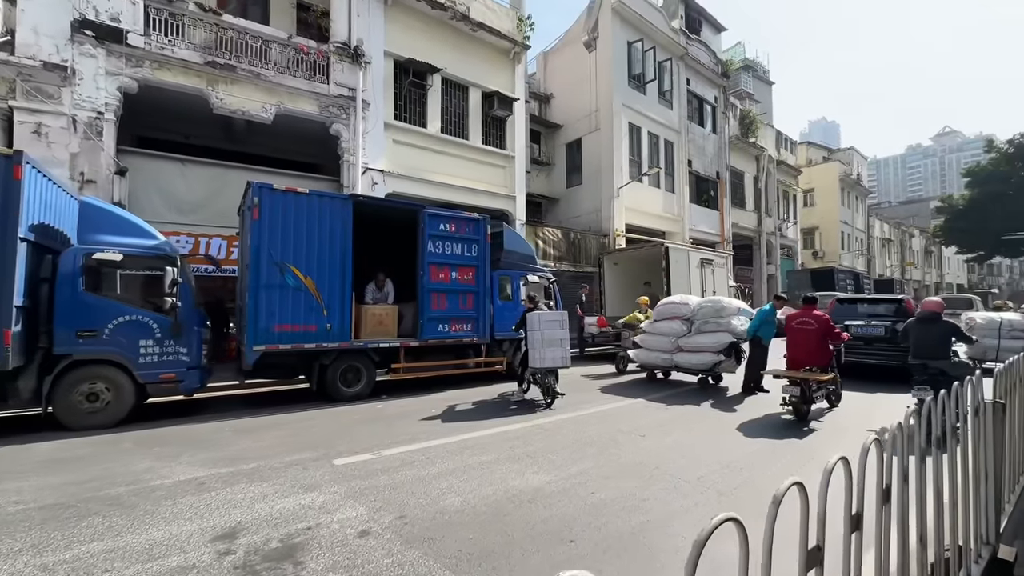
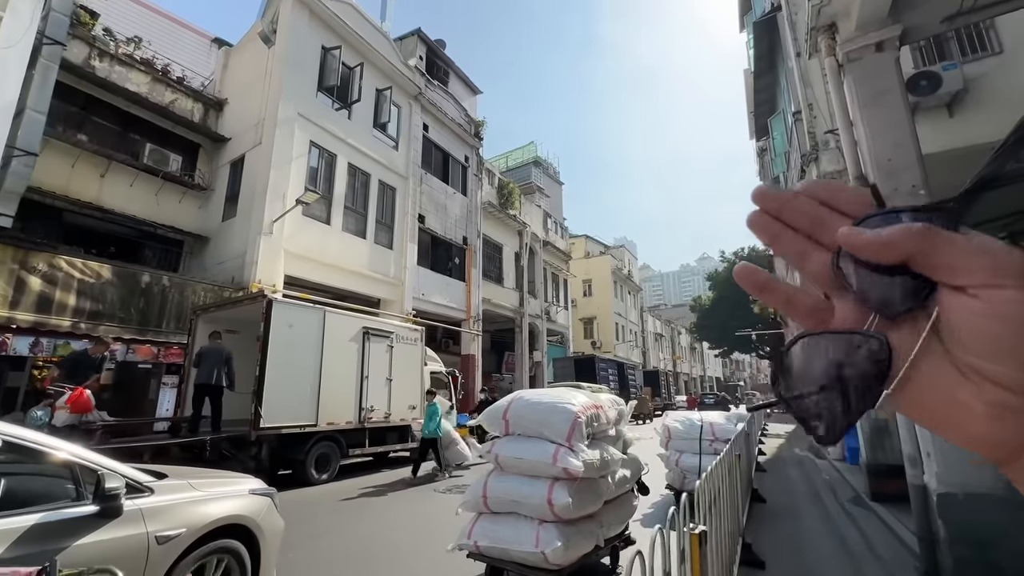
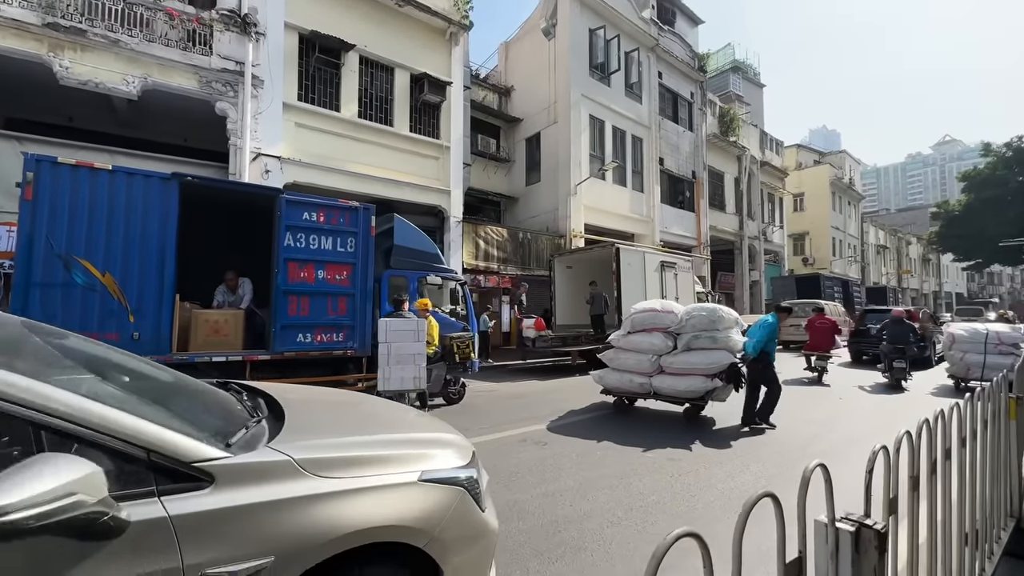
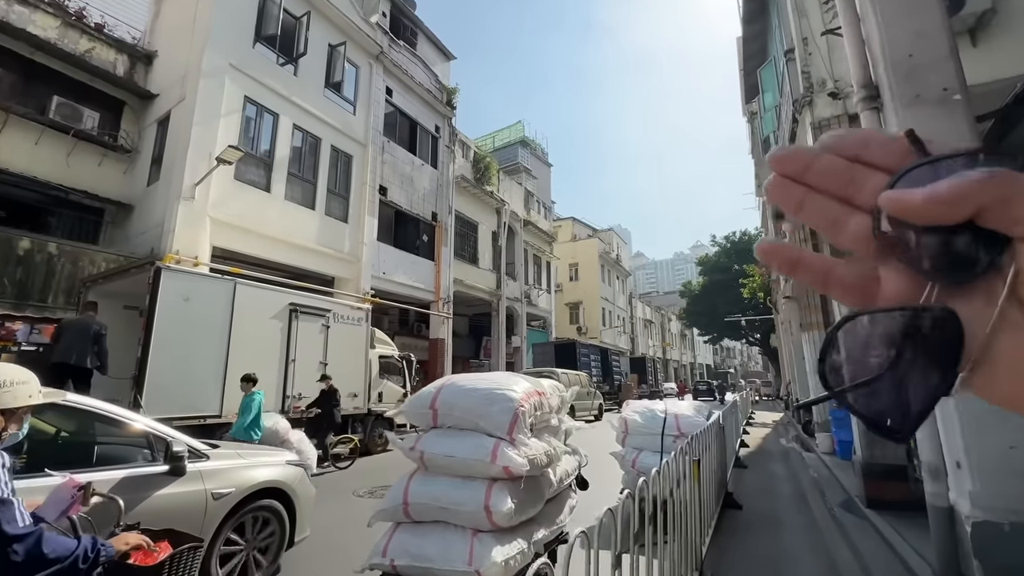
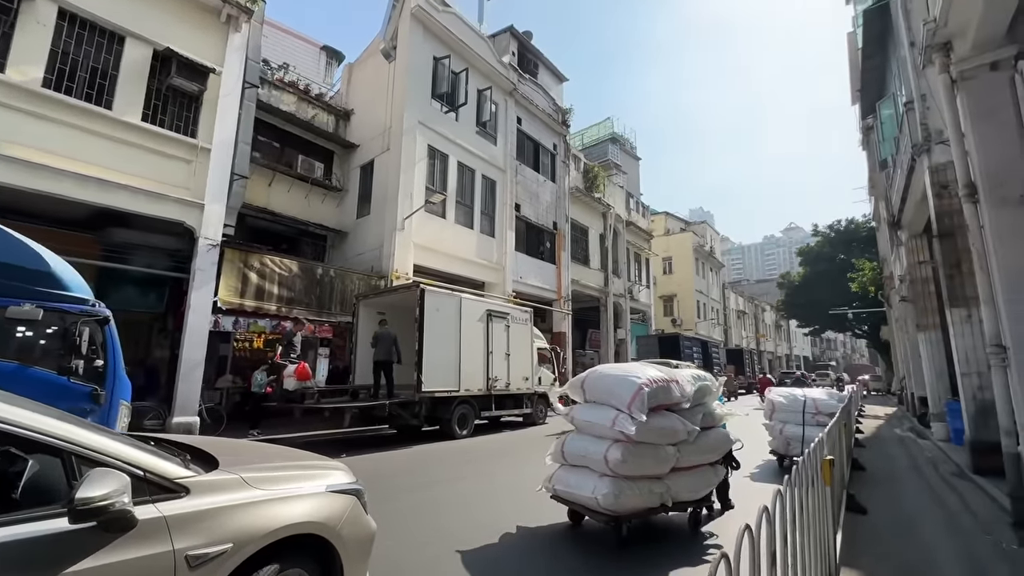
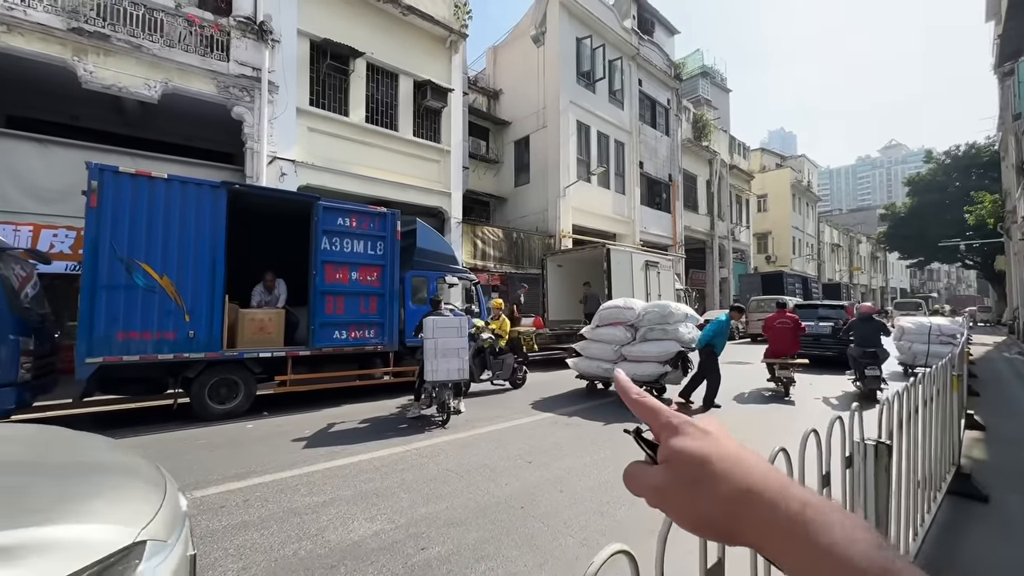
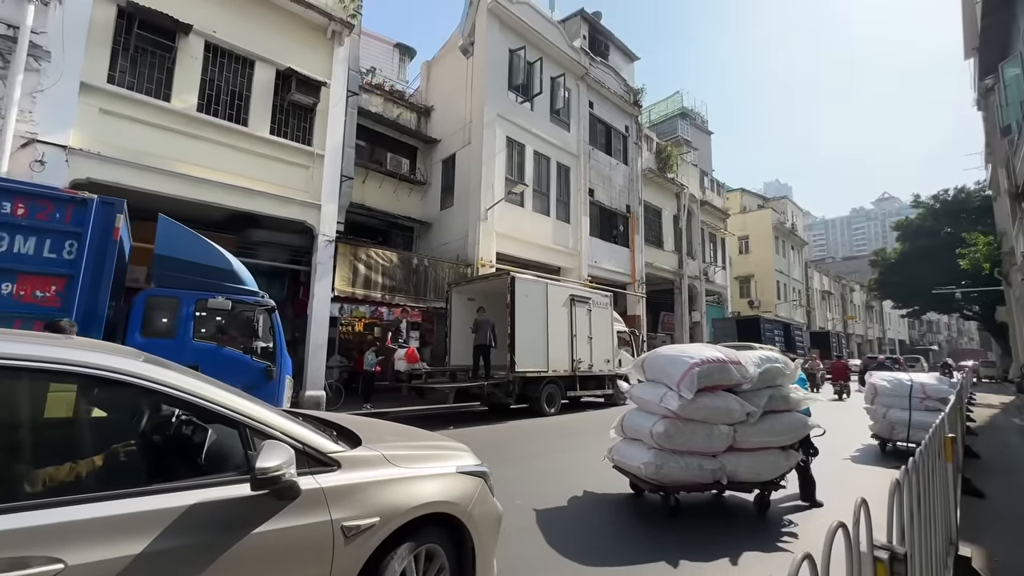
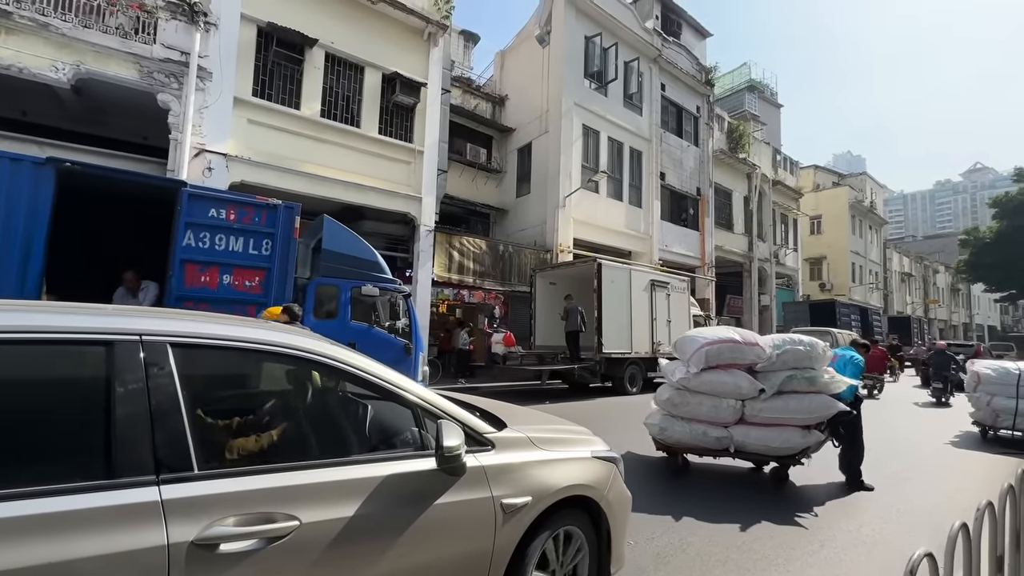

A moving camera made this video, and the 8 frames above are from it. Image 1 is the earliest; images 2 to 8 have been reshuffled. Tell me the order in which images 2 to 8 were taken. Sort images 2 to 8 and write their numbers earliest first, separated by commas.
6, 3, 8, 7, 5, 2, 4
